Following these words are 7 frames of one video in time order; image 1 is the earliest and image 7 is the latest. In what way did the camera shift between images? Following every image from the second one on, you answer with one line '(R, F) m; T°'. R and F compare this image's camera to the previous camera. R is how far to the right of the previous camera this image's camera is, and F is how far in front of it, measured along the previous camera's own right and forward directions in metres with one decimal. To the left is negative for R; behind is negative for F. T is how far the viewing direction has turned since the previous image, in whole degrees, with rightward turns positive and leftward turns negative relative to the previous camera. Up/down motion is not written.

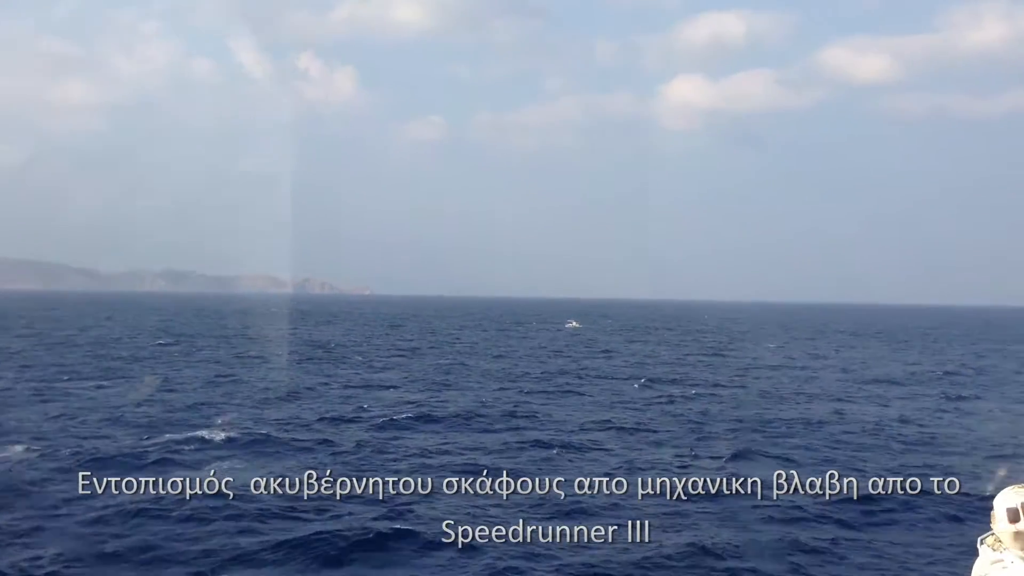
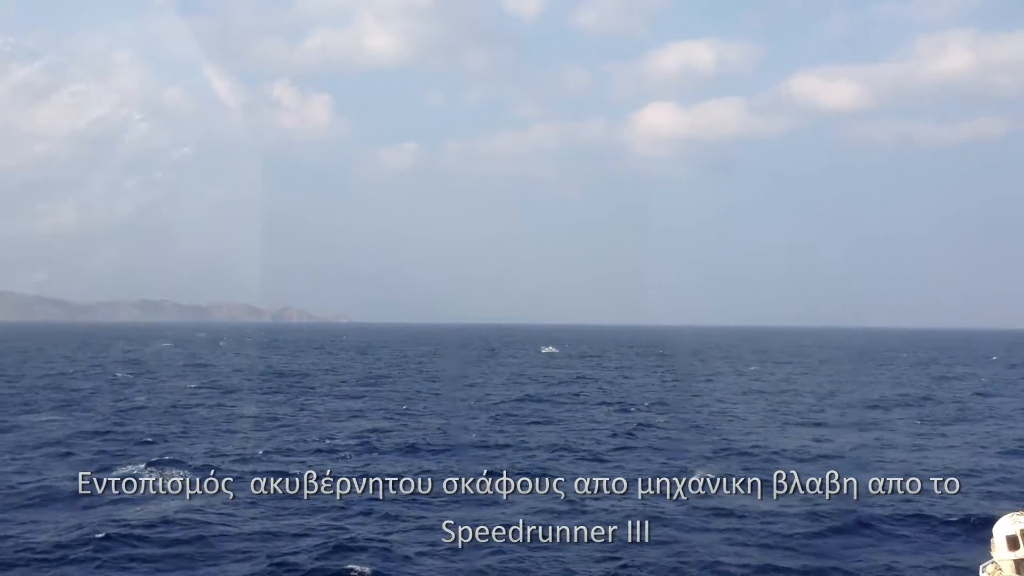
(+1.0, -3.1) m; +2°
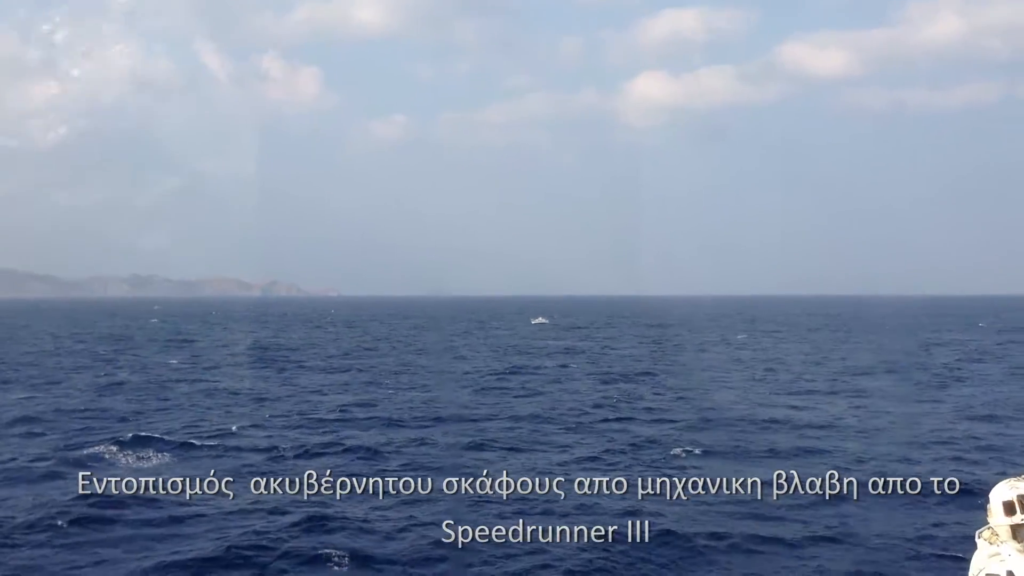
(+0.2, +0.6) m; +1°
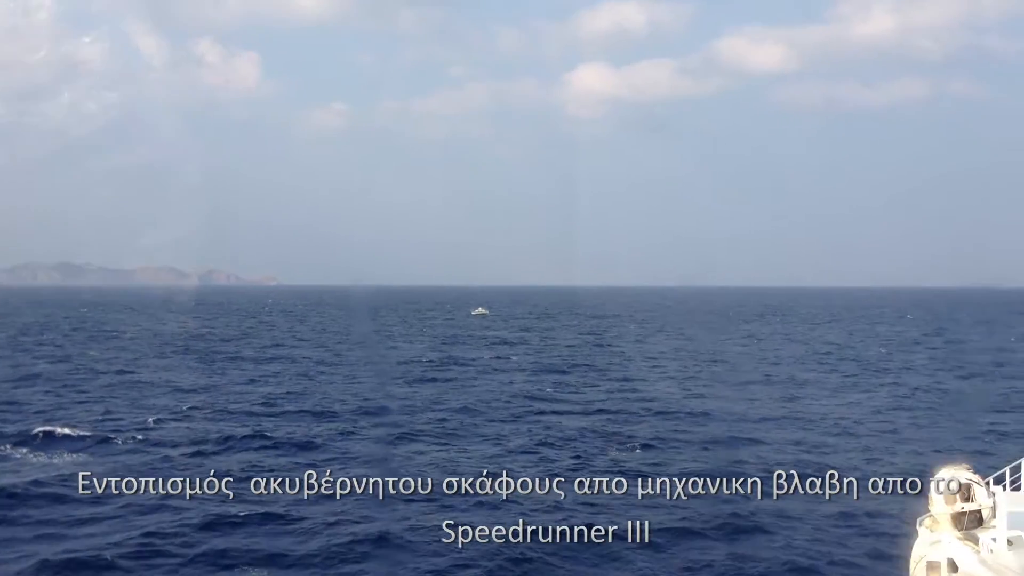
(+0.4, +0.7) m; +4°
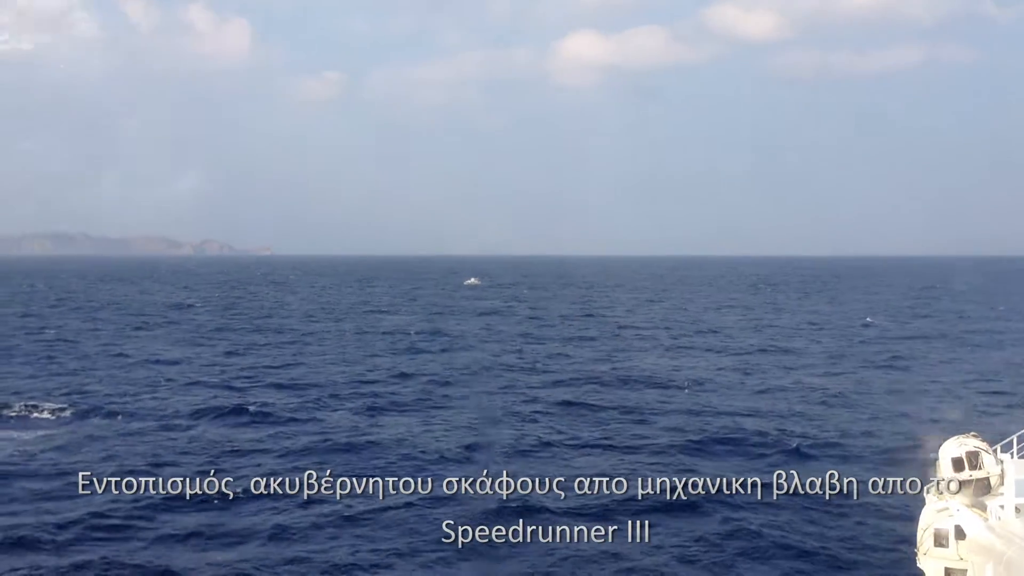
(+1.7, +1.0) m; -2°
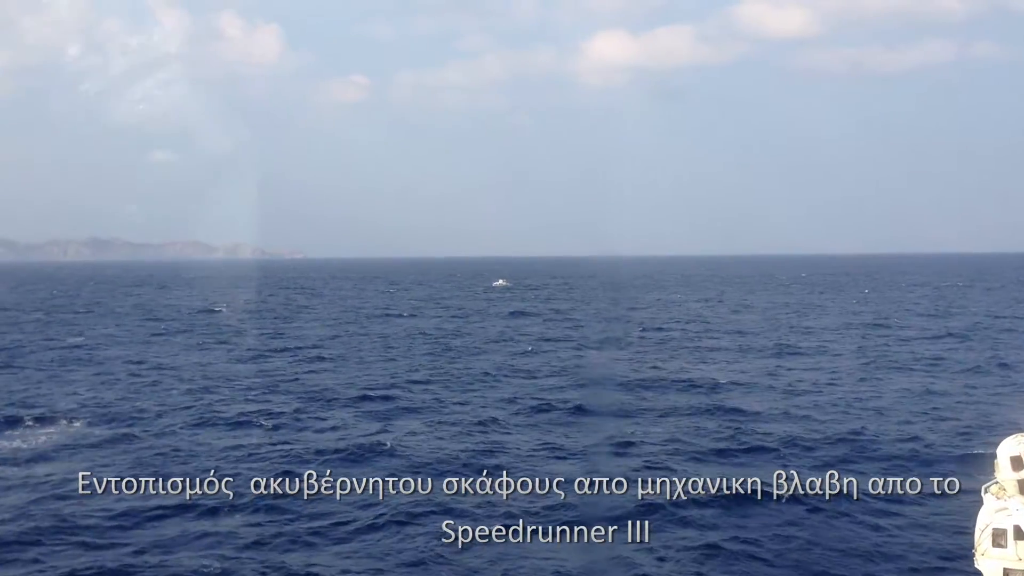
(-1.5, +2.0) m; -2°
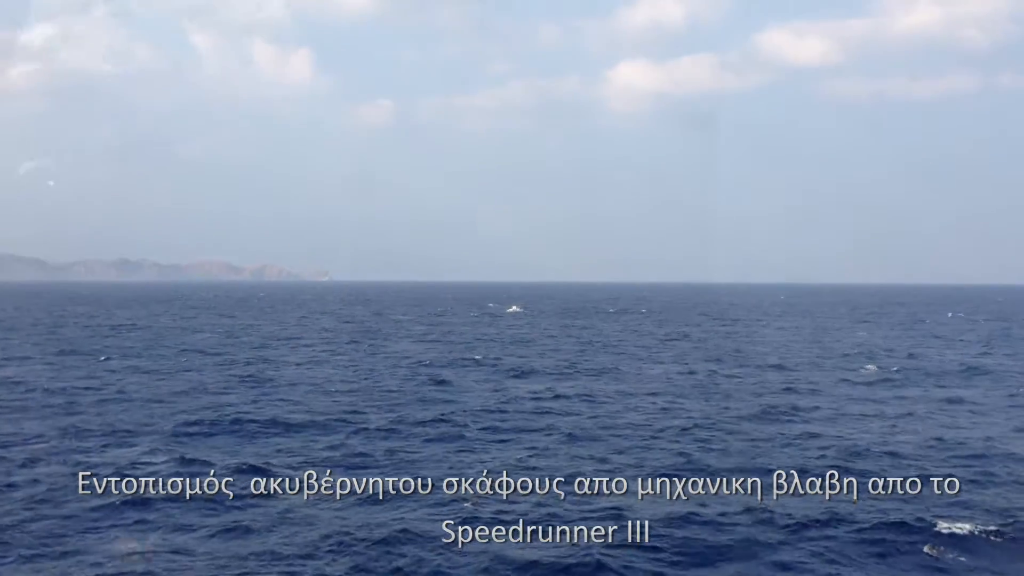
(+0.8, -0.3) m; -2°
